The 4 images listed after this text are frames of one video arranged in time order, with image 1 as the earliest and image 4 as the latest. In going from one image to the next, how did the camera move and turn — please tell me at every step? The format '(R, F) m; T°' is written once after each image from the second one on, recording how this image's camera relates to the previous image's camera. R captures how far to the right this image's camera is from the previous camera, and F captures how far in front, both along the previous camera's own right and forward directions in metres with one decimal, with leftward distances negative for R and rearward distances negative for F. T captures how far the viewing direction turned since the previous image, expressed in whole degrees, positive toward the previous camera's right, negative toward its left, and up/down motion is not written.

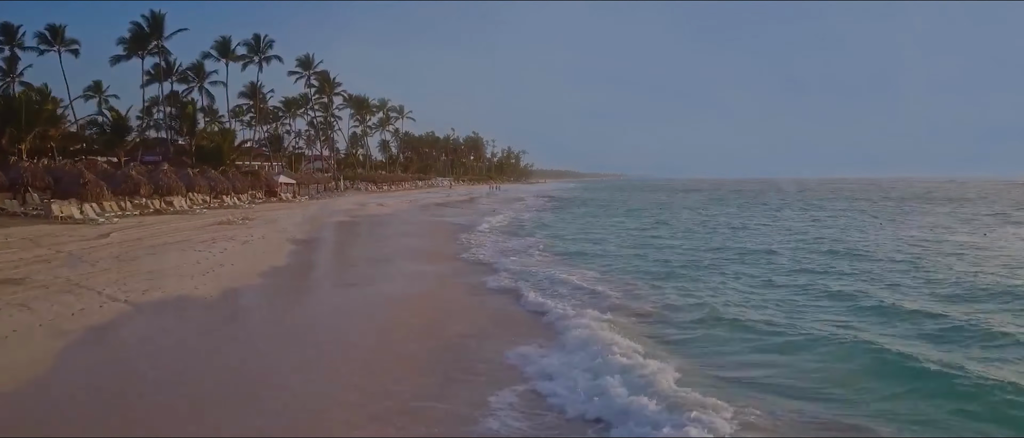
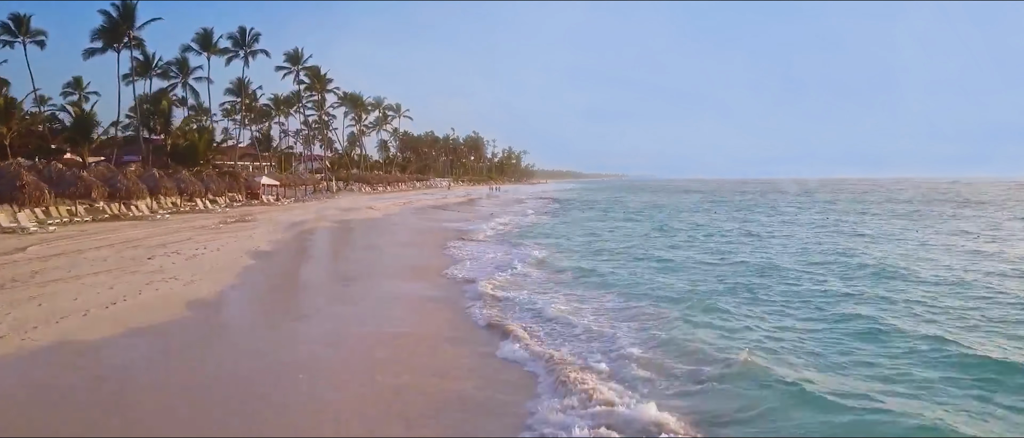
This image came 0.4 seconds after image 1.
(+0.1, +2.0) m; 0°
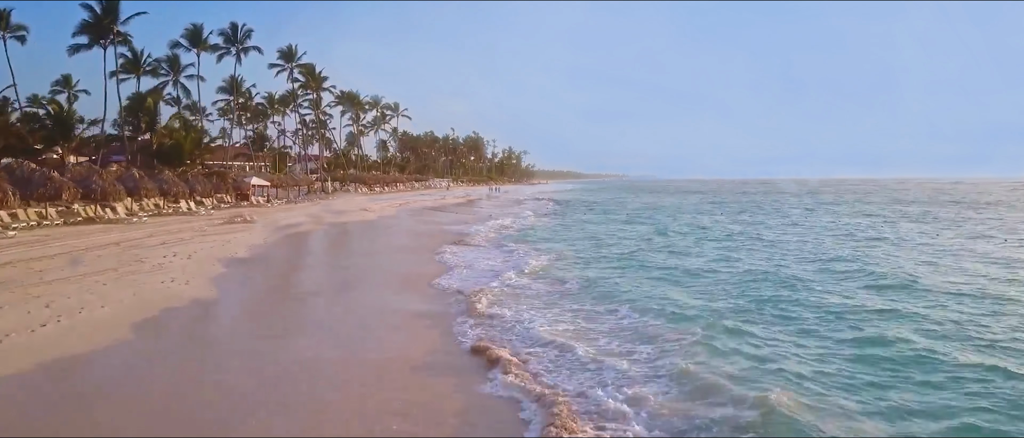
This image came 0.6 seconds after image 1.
(0.0, +1.0) m; 0°
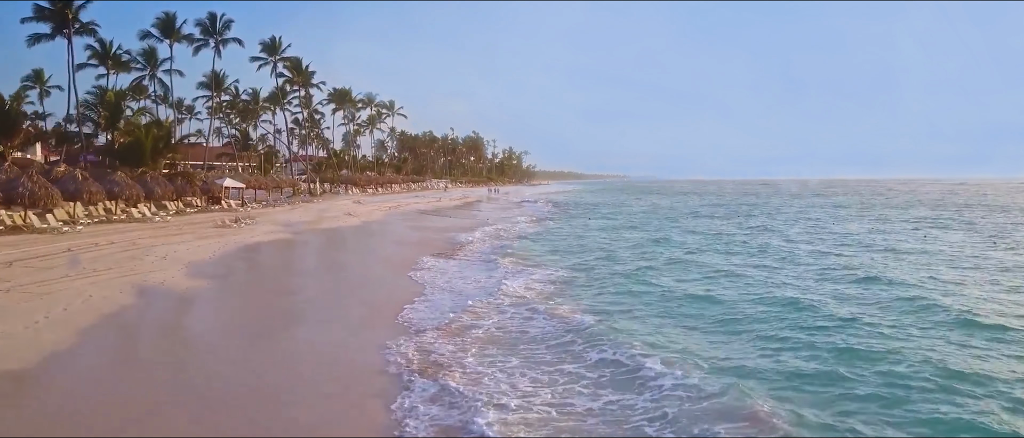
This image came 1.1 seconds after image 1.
(+0.1, +2.4) m; 0°
